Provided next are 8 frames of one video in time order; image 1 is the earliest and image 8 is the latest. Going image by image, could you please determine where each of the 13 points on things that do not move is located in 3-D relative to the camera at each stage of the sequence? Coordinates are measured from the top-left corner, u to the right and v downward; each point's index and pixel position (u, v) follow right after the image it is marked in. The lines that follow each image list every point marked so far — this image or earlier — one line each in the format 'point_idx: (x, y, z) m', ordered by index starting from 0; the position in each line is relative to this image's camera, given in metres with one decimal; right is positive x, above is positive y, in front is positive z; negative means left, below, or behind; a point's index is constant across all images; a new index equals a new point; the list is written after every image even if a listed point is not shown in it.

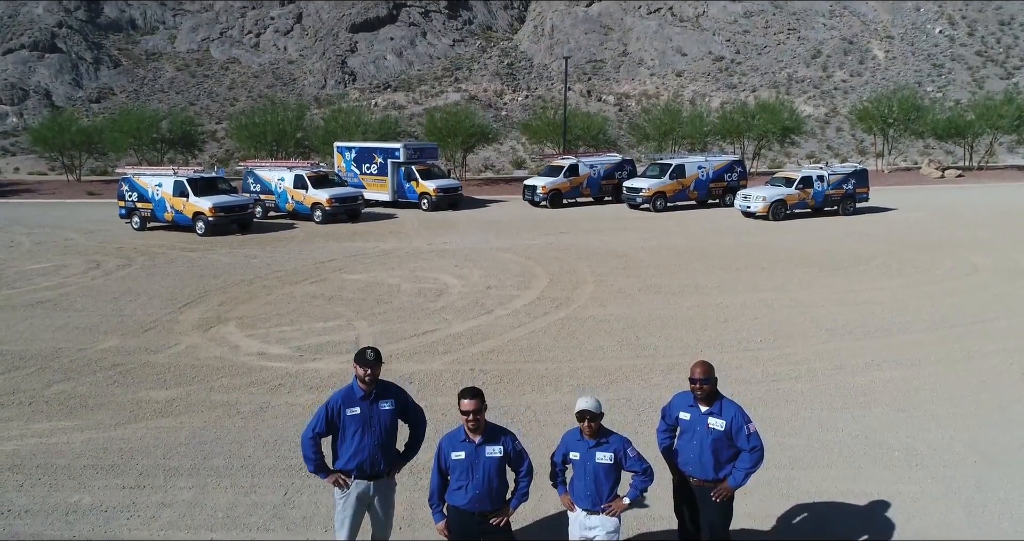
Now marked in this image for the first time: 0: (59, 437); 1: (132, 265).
0: (-5.3, -1.9, +8.1) m
1: (-10.7, +0.1, +19.6) m
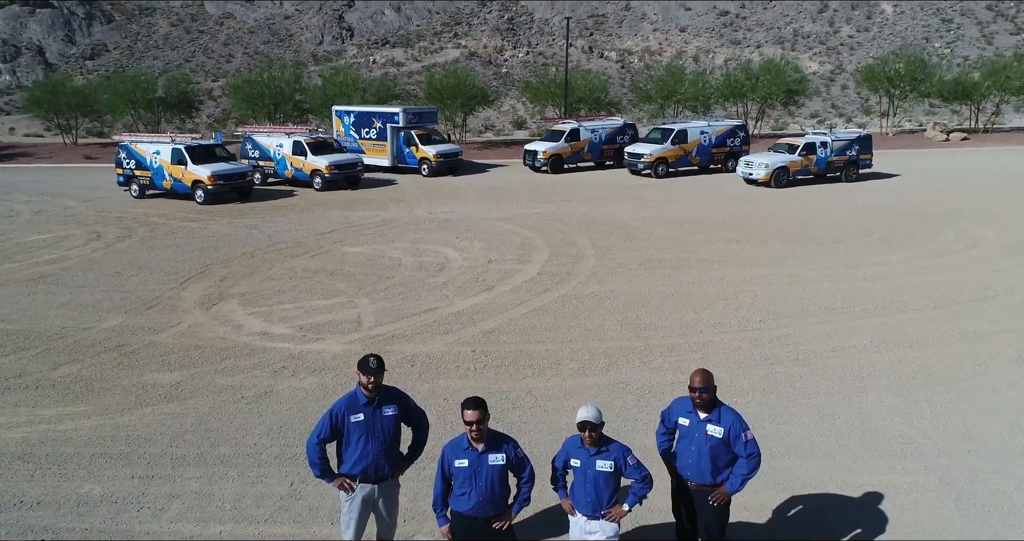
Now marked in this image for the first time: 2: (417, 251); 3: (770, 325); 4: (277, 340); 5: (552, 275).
0: (-5.3, -1.8, +8.2) m
1: (-10.7, +0.9, +19.6) m
2: (-2.3, +0.5, +16.9) m
3: (+4.1, -0.9, +11.1) m
4: (-3.7, -1.1, +11.0) m
5: (+0.8, -0.1, +14.4) m
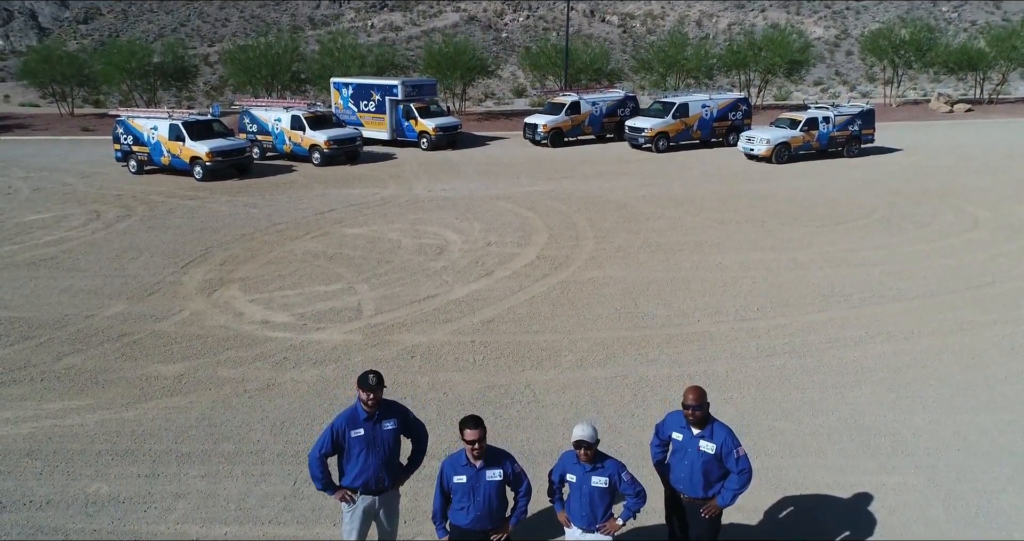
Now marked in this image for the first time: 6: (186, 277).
0: (-5.3, -1.8, +8.4) m
1: (-10.7, +1.5, +19.6) m
2: (-2.3, +0.9, +16.9) m
3: (+4.1, -0.7, +11.1) m
4: (-3.7, -0.9, +11.2) m
5: (+0.8, +0.2, +14.4) m
6: (-6.5, -0.1, +13.9) m
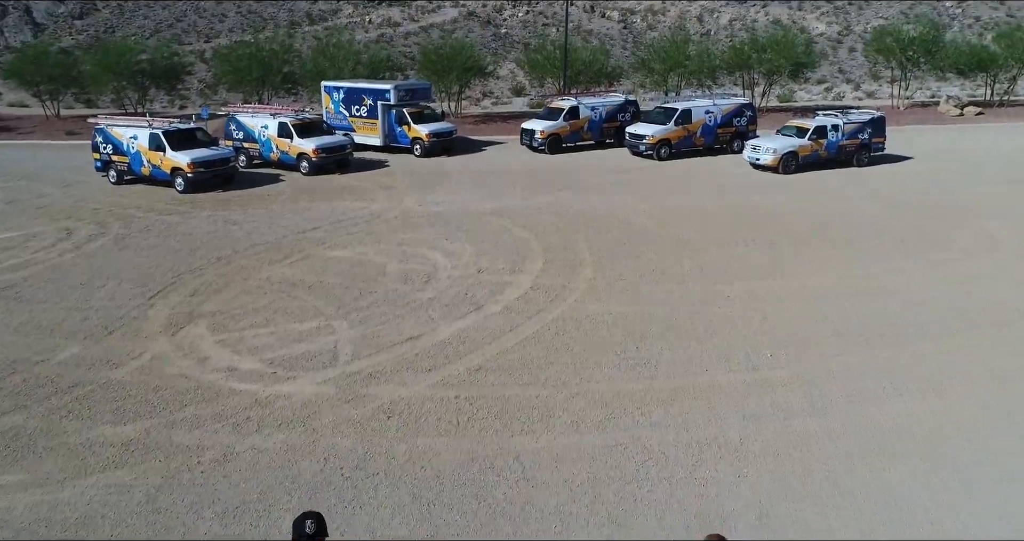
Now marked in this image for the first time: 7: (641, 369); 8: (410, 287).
0: (-5.4, -2.4, +7.4) m
1: (-10.9, +1.0, +18.5) m
2: (-2.5, +0.3, +15.9) m
3: (+3.9, -1.3, +10.1) m
4: (-3.9, -1.6, +10.2) m
5: (+0.6, -0.4, +13.4) m
6: (-6.7, -0.7, +12.9) m
7: (+1.9, -1.4, +10.1) m
8: (-2.1, -0.3, +13.9) m
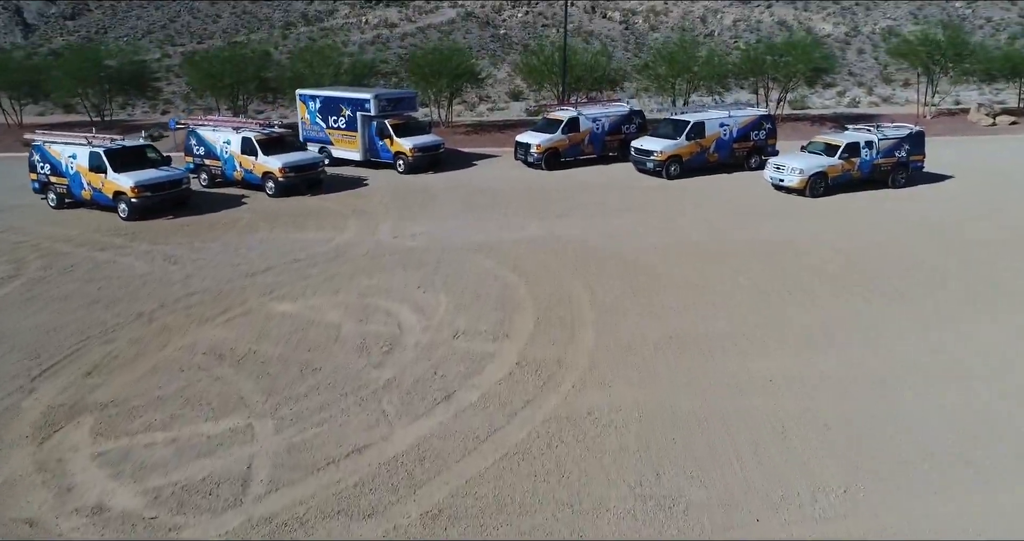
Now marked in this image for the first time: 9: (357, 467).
0: (-5.7, -3.5, +4.5) m
1: (-11.1, -0.2, +15.7) m
2: (-2.8, -0.8, +13.0) m
3: (+3.6, -2.5, +7.2) m
4: (-4.2, -2.7, +7.3) m
5: (+0.4, -1.5, +10.5) m
6: (-6.9, -1.9, +10.0) m
7: (+1.6, -2.5, +7.2) m
8: (-2.3, -1.4, +11.0) m
9: (-1.8, -2.3, +8.2) m
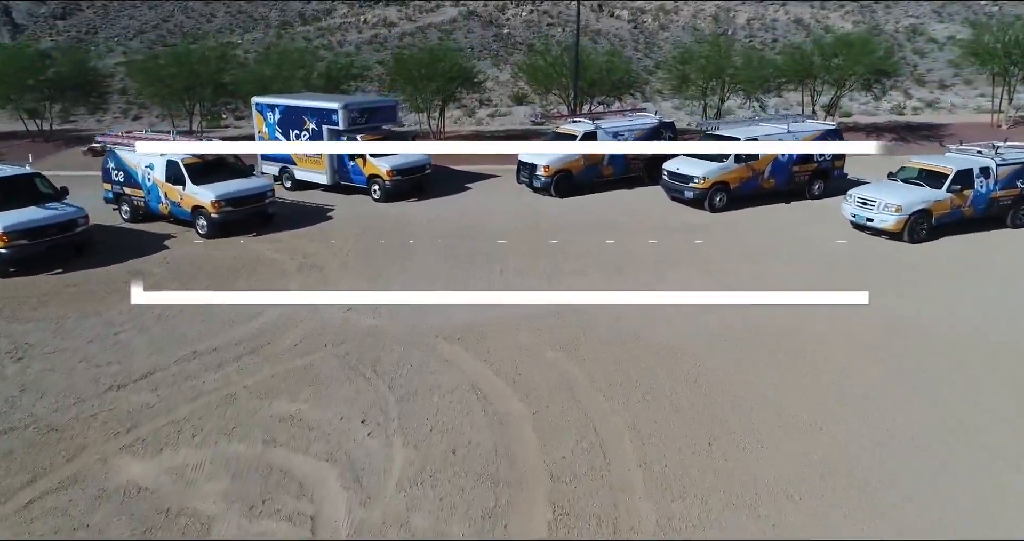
0: (-5.8, -5.2, -0.7) m
1: (-11.1, -1.8, +10.4) m
2: (-2.8, -2.4, +7.8) m
3: (+3.6, -4.1, +2.0) m
4: (-4.2, -4.3, +2.0) m
5: (+0.3, -3.1, +5.2) m
6: (-7.0, -3.5, +4.7) m
7: (+1.5, -4.2, +1.9) m
8: (-2.4, -3.1, +5.8) m
9: (-1.9, -3.9, +2.9) m
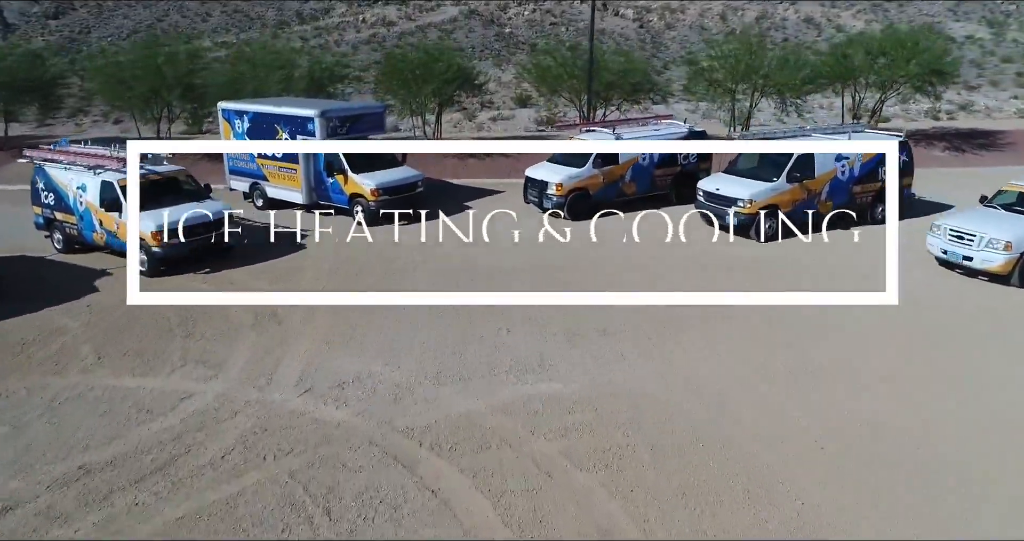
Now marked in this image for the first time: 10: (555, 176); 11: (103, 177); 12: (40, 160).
0: (-5.6, -6.1, -4.0) m
1: (-11.0, -2.7, +7.2) m
2: (-2.6, -3.4, +4.5) m
3: (+3.7, -5.0, -1.3) m
4: (-4.1, -5.3, -1.2) m
5: (+0.5, -4.1, +2.0) m
6: (-6.8, -4.4, +1.5) m
7: (+1.7, -5.1, -1.4) m
8: (-2.2, -4.0, +2.5) m
9: (-1.7, -4.9, -0.3) m
10: (+1.2, +2.5, +18.6) m
11: (-9.0, +2.1, +15.4) m
12: (-11.3, +2.6, +16.6) m
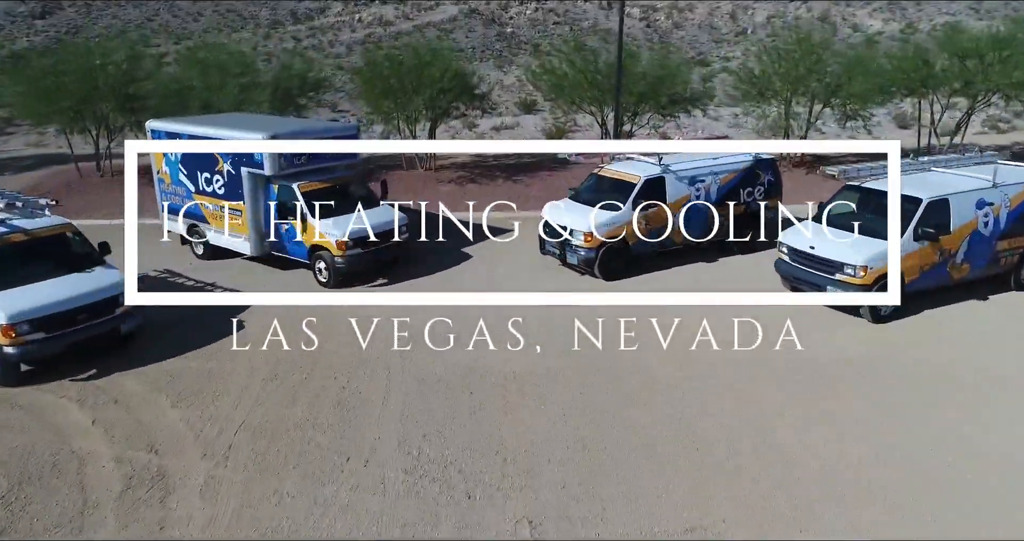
0: (-5.4, -7.7, -8.7) m
1: (-10.7, -4.3, +2.5) m
2: (-2.4, -4.9, -0.1) m
3: (+4.0, -6.6, -6.0) m
4: (-3.8, -6.8, -5.9) m
5: (+0.8, -5.6, -2.7) m
6: (-6.6, -6.0, -3.2) m
7: (+1.9, -6.7, -6.0) m
8: (-2.0, -5.6, -2.1) m
9: (-1.5, -6.4, -5.0) m
10: (+1.4, +1.0, +13.9) m
11: (-8.7, +0.6, +10.8) m
12: (-11.0, +1.0, +11.9) m
